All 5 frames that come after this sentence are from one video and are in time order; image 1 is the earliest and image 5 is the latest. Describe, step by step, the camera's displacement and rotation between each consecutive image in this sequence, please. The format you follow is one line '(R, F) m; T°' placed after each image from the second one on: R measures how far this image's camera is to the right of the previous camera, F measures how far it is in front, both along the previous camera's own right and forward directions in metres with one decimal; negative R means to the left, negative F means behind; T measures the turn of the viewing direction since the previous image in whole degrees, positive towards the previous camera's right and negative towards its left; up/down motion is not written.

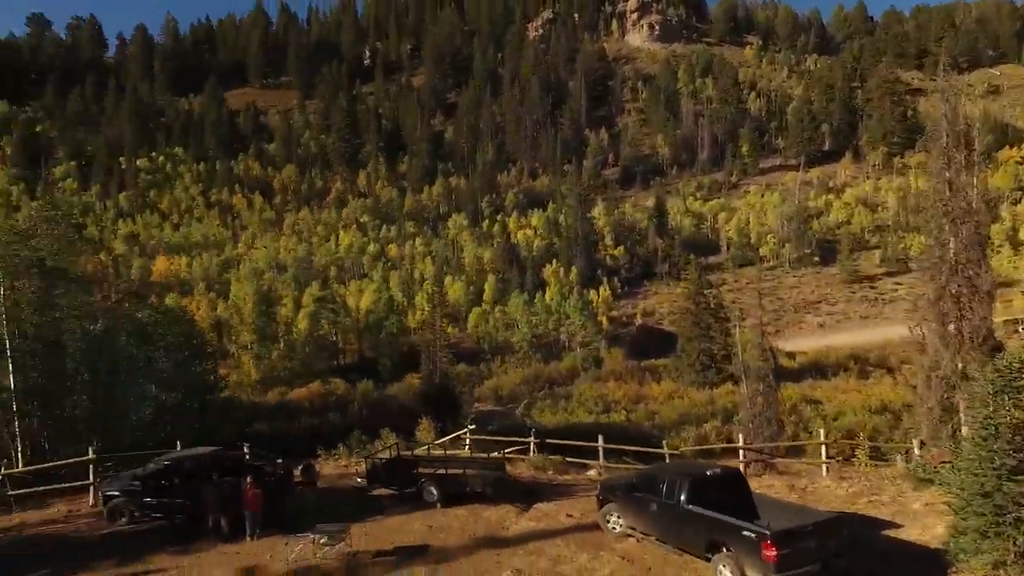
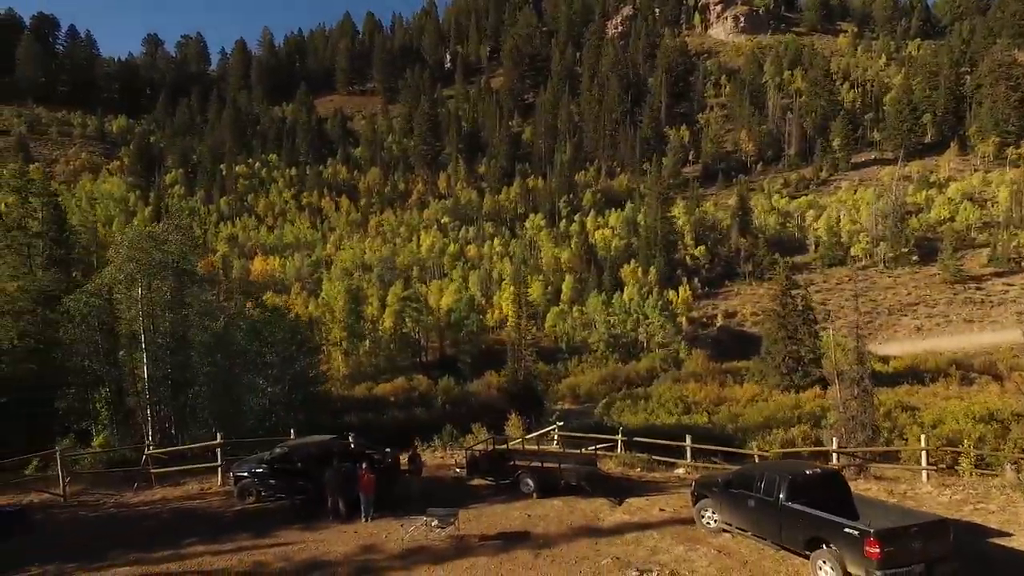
(-0.4, -0.6) m; -7°
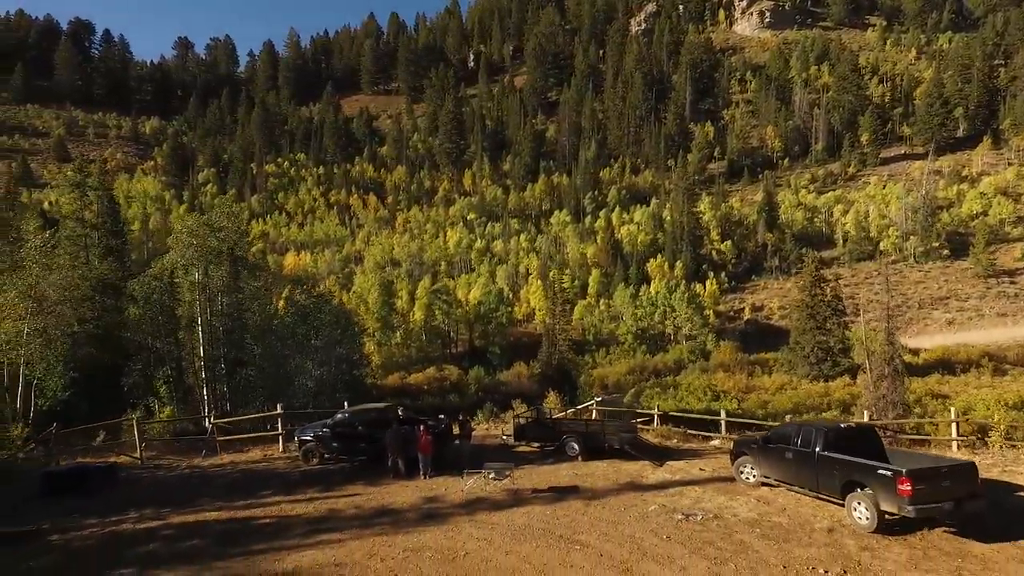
(-0.5, -0.9) m; -2°
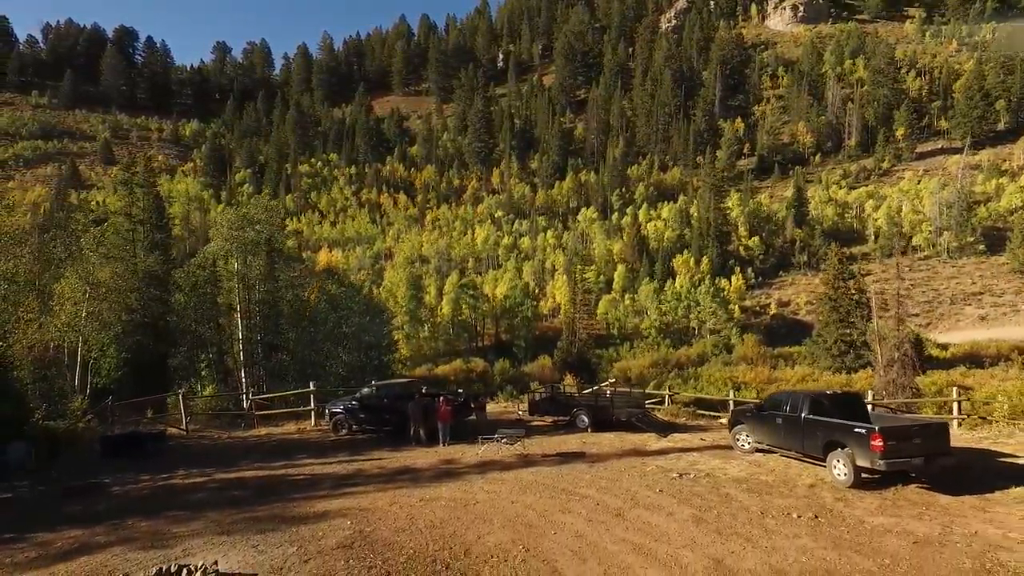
(+0.4, -0.9) m; -3°
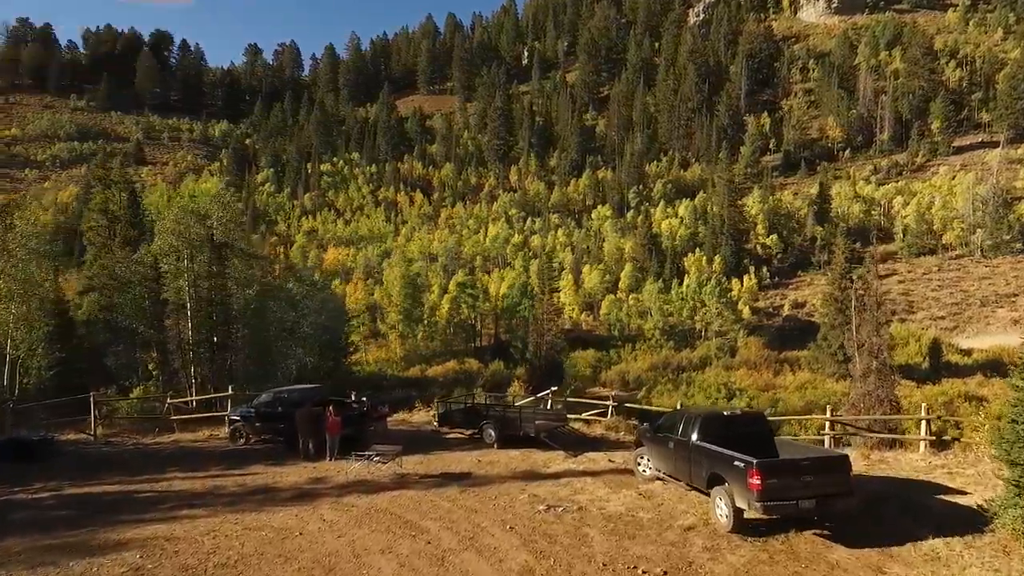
(+2.7, +1.6) m; -3°
